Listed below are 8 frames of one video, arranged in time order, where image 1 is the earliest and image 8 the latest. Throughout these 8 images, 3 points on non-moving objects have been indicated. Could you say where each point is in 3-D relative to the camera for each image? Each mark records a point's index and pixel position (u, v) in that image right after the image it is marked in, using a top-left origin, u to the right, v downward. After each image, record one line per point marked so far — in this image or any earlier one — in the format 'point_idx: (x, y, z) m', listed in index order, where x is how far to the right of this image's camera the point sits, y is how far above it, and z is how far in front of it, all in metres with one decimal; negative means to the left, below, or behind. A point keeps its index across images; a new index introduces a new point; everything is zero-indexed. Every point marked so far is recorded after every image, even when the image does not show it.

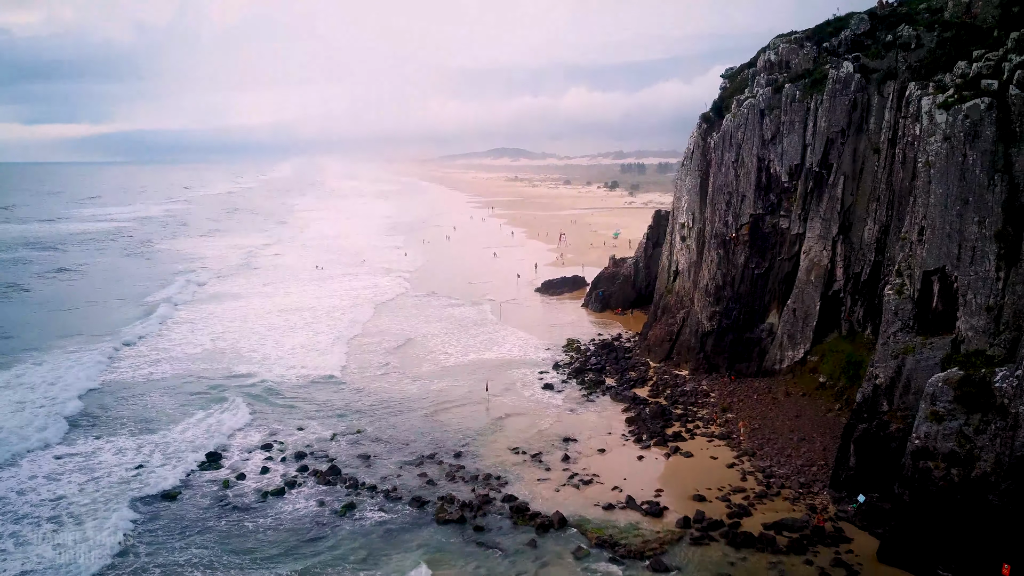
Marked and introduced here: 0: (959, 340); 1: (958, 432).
0: (+12.6, -1.5, +15.3) m
1: (+11.5, -3.7, +14.2) m
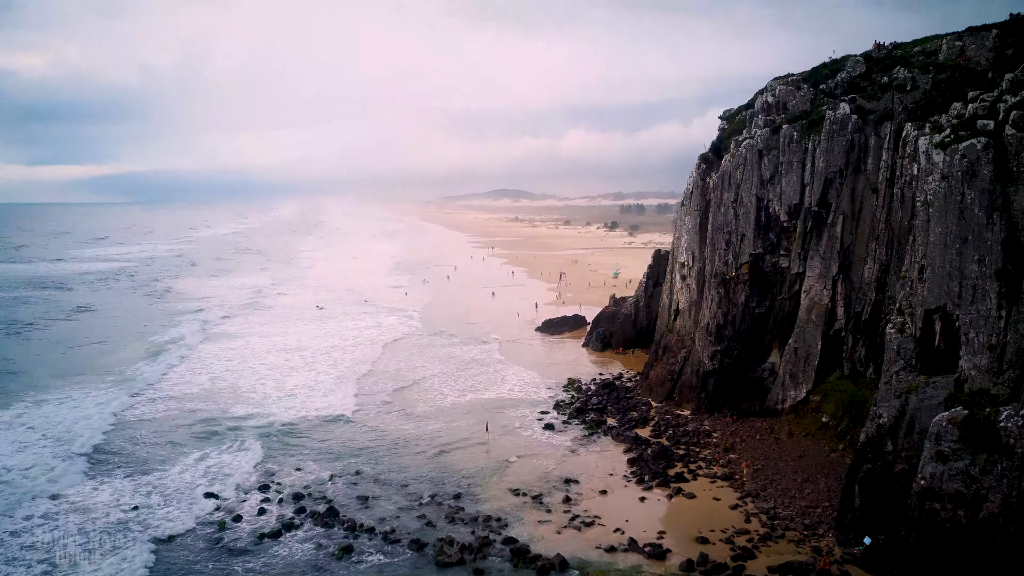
0: (+12.6, -2.5, +15.3) m
1: (+11.5, -4.7, +14.0) m
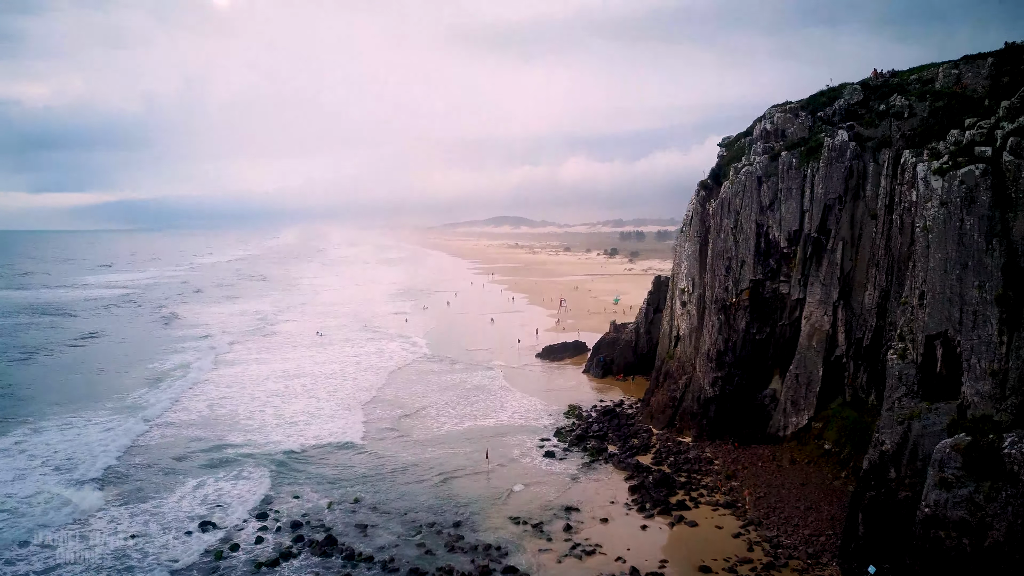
0: (+12.6, -3.3, +15.3) m
1: (+11.5, -5.3, +13.9) m
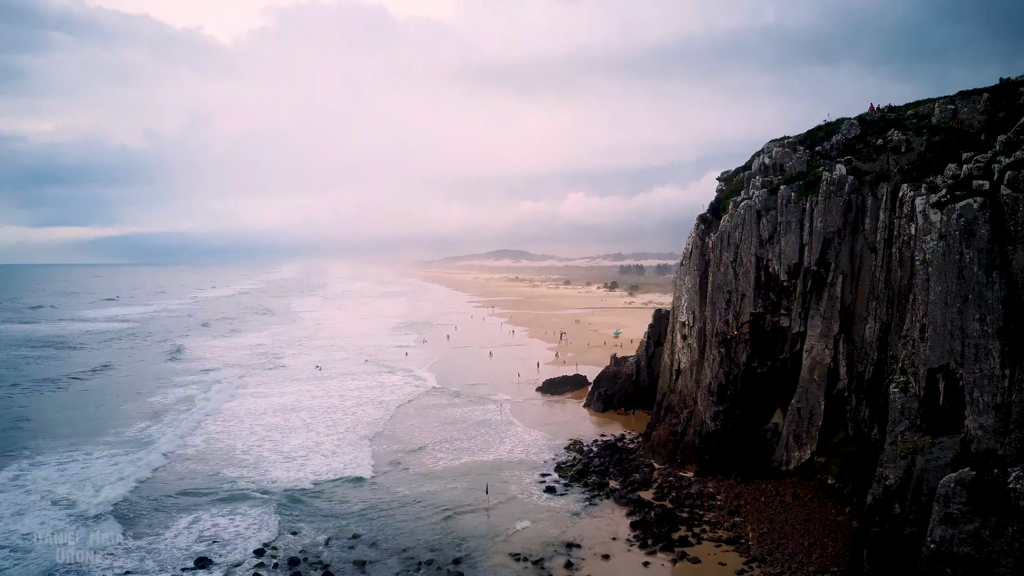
0: (+12.6, -4.2, +15.2) m
1: (+11.5, -6.2, +13.7) m
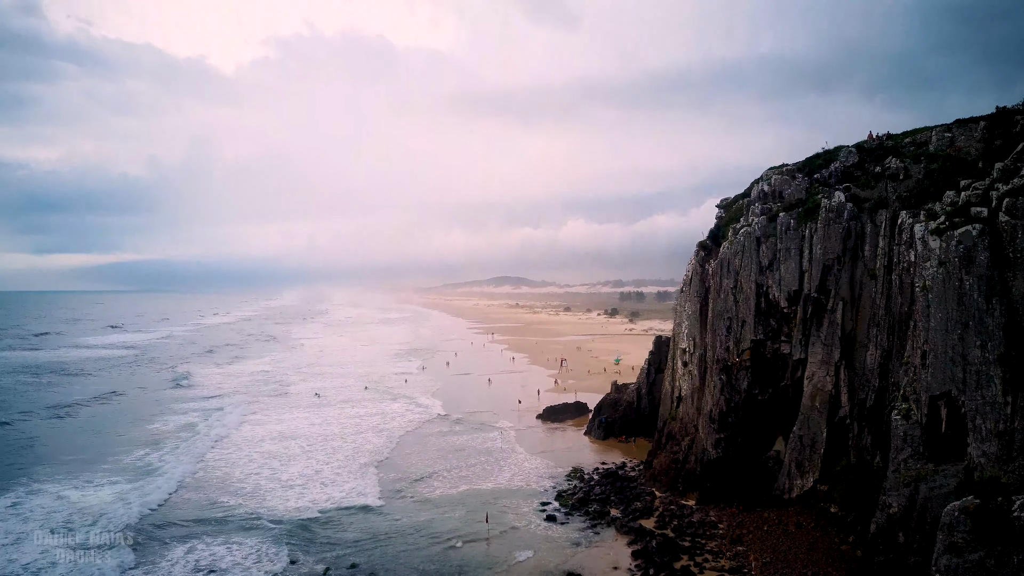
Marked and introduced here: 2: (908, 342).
0: (+12.6, -4.9, +15.2) m
1: (+11.5, -6.8, +13.6) m
2: (+13.1, -1.8, +18.3) m
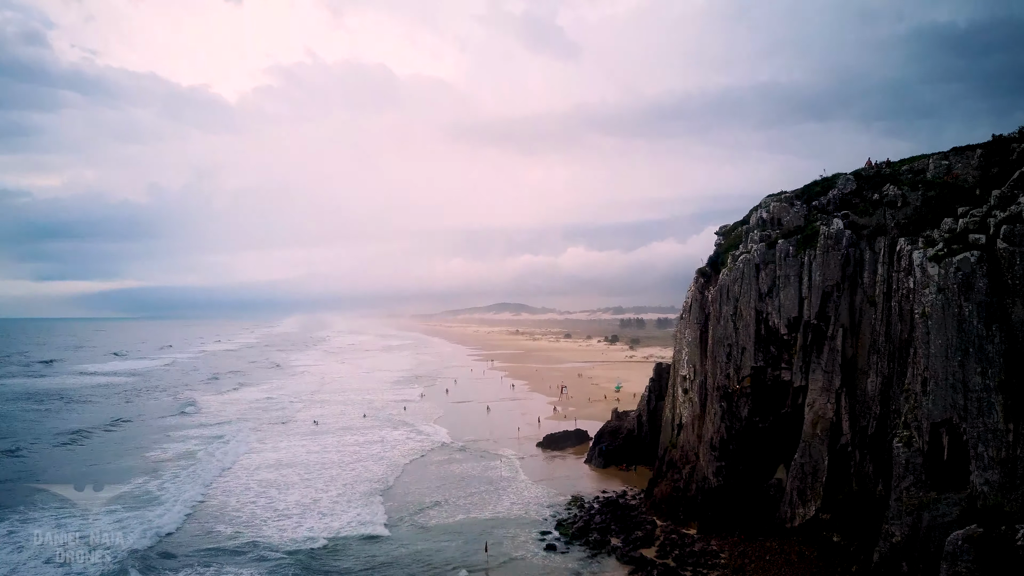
0: (+12.6, -5.7, +15.1) m
1: (+11.5, -7.5, +13.4) m
2: (+13.1, -2.7, +18.4) m
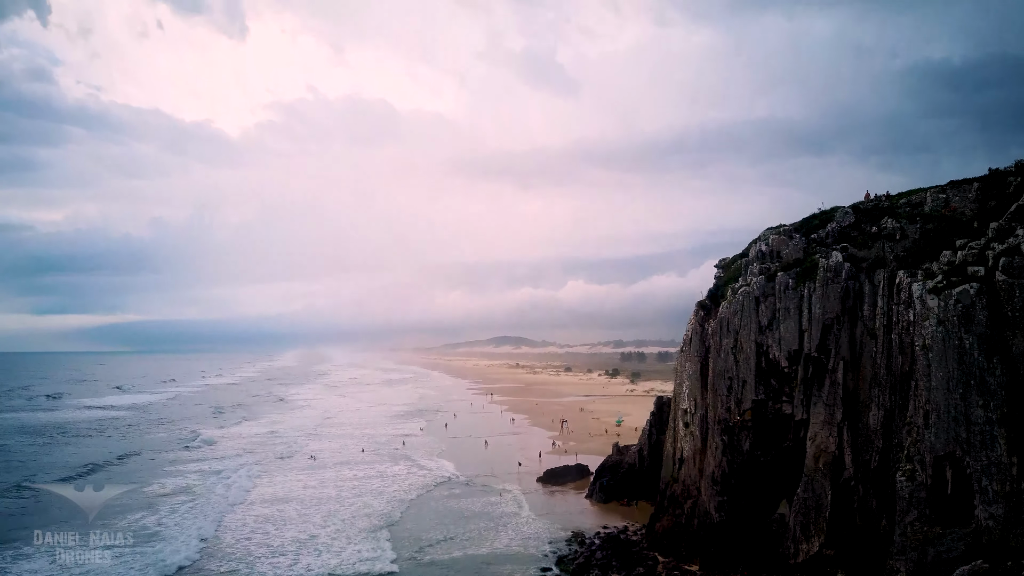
0: (+12.6, -6.6, +15.0) m
1: (+11.5, -8.3, +13.2) m
2: (+13.1, -3.8, +18.5) m
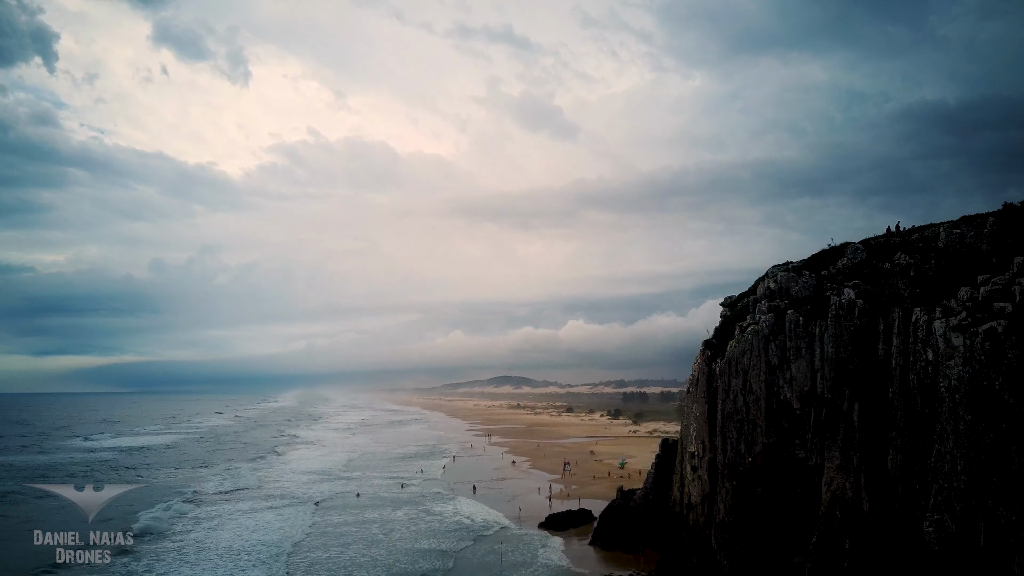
0: (+12.4, -7.4, +13.8) m
1: (+11.3, -9.0, +11.9) m
2: (+13.0, -4.9, +17.4) m
